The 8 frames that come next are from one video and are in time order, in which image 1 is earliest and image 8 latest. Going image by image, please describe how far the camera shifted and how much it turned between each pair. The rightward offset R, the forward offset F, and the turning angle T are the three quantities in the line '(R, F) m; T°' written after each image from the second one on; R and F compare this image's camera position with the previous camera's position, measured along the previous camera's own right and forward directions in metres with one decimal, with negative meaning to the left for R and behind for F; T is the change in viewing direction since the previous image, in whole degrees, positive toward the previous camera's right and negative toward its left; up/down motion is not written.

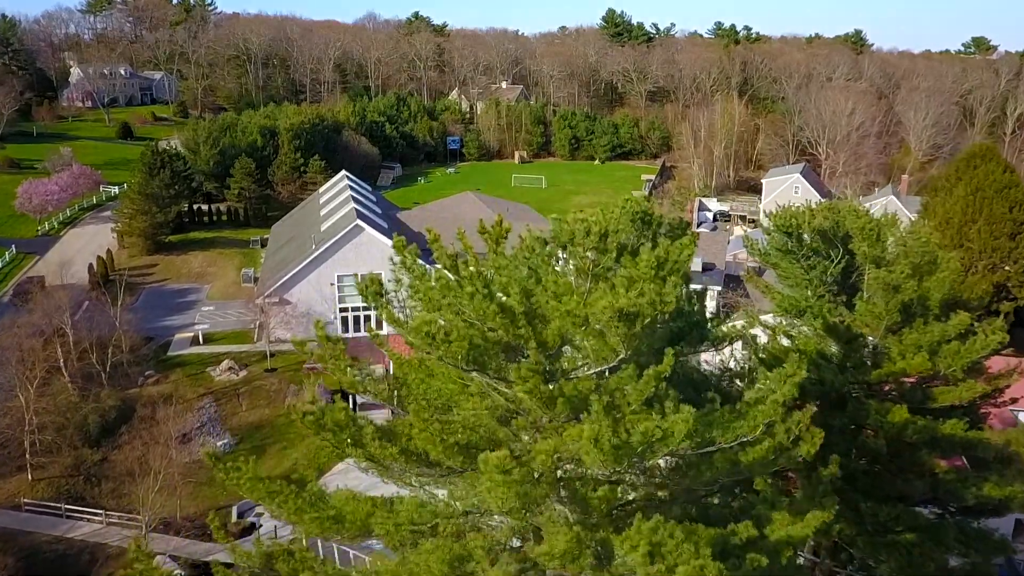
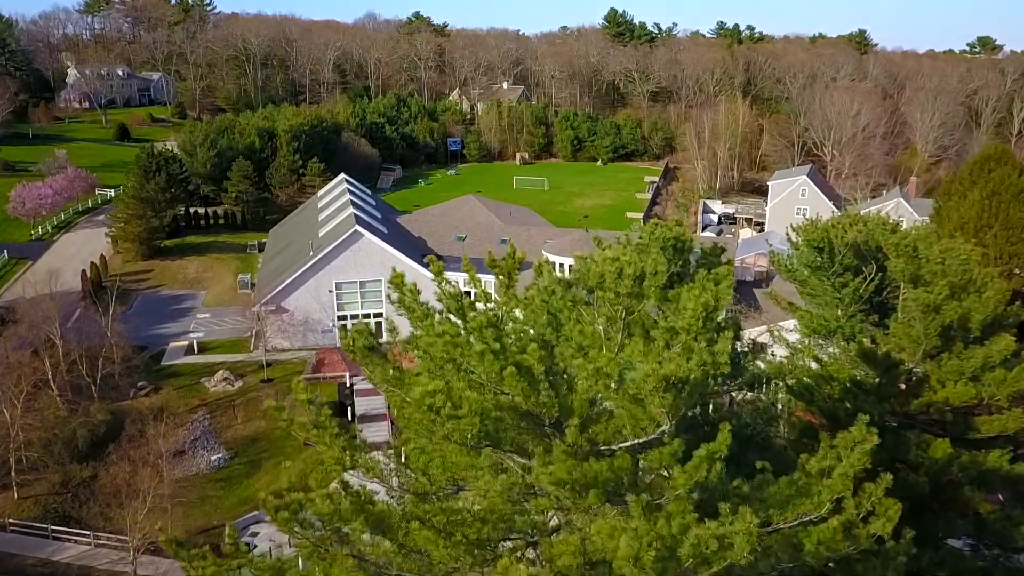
(-0.1, +1.2) m; 0°
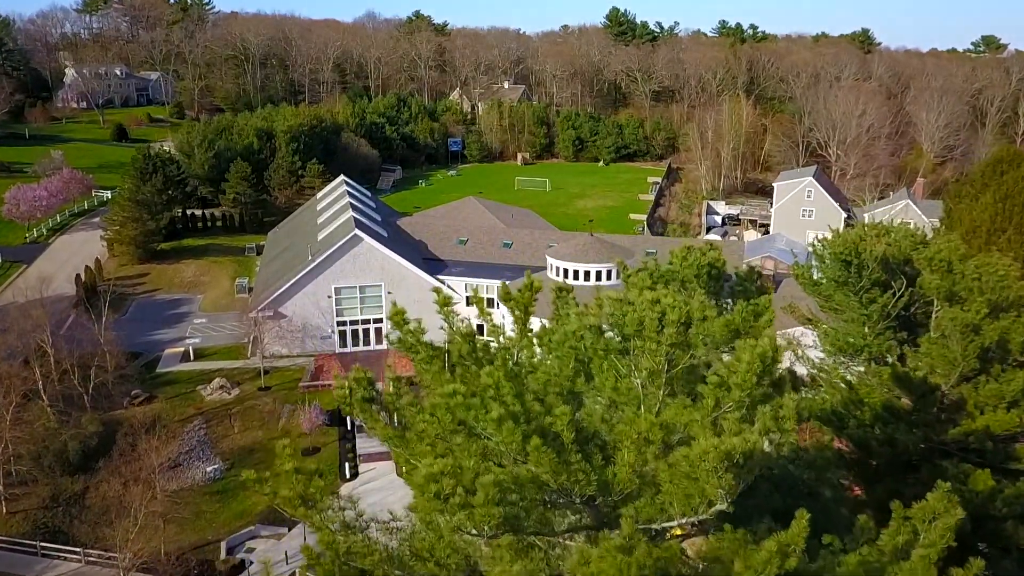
(-0.2, +1.0) m; 0°
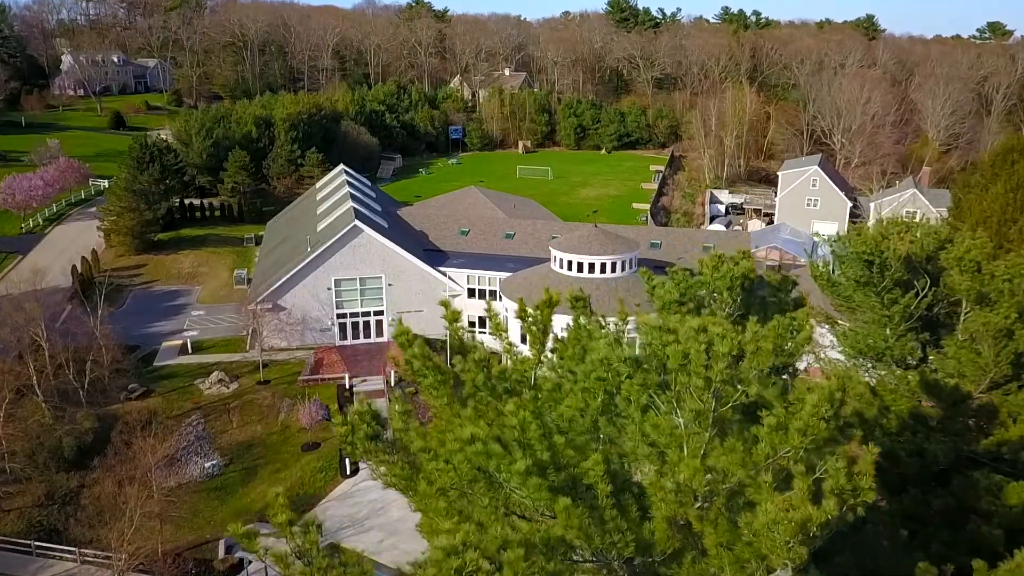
(-0.1, +0.7) m; 0°
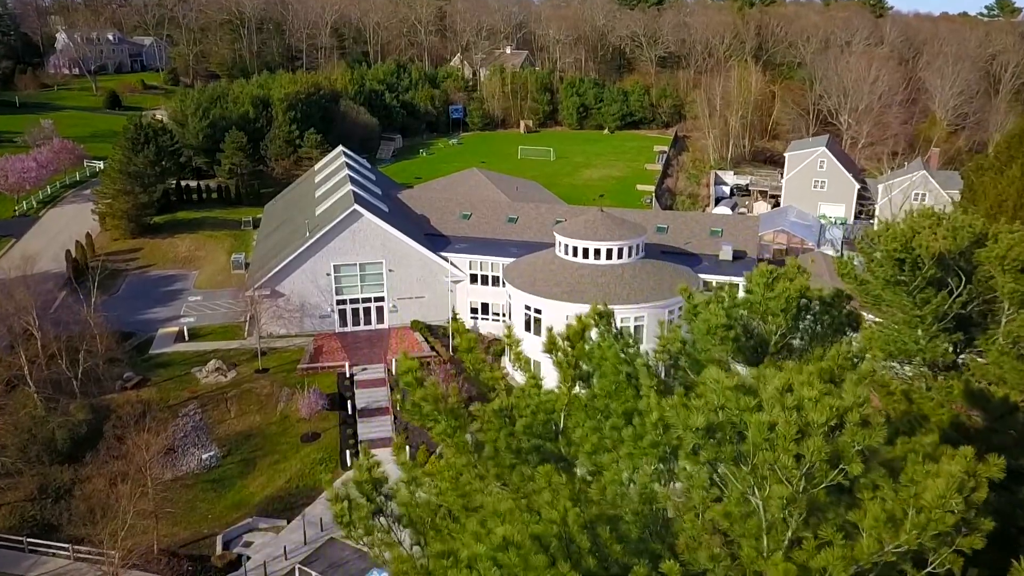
(-0.2, +1.0) m; 0°
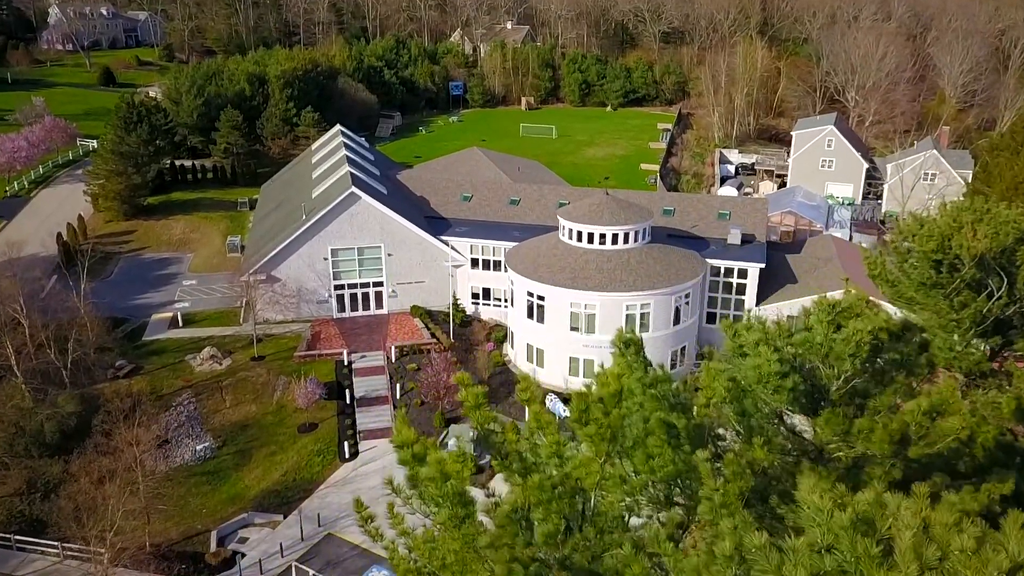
(-0.1, +1.1) m; 0°
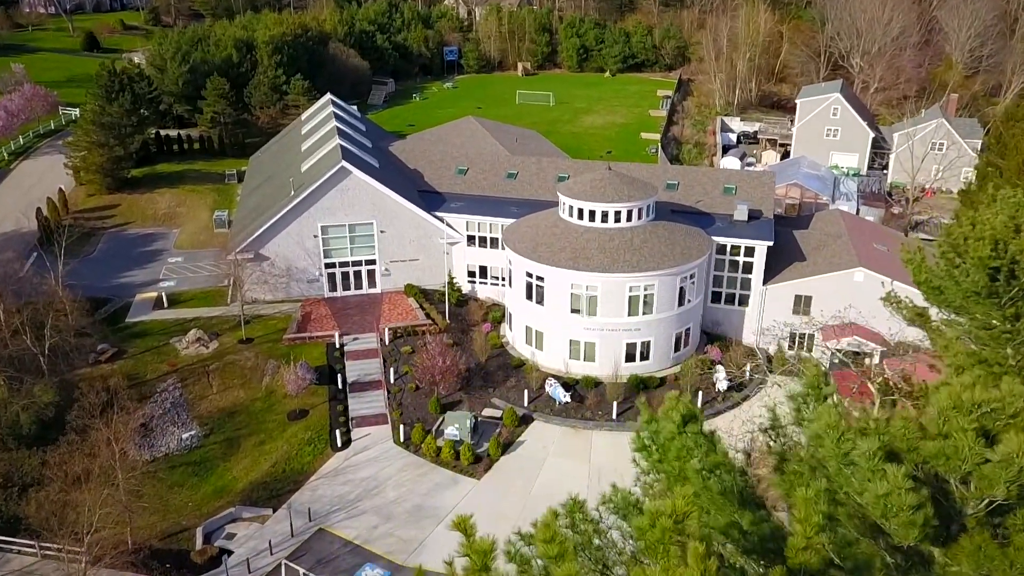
(-0.1, +1.5) m; 0°
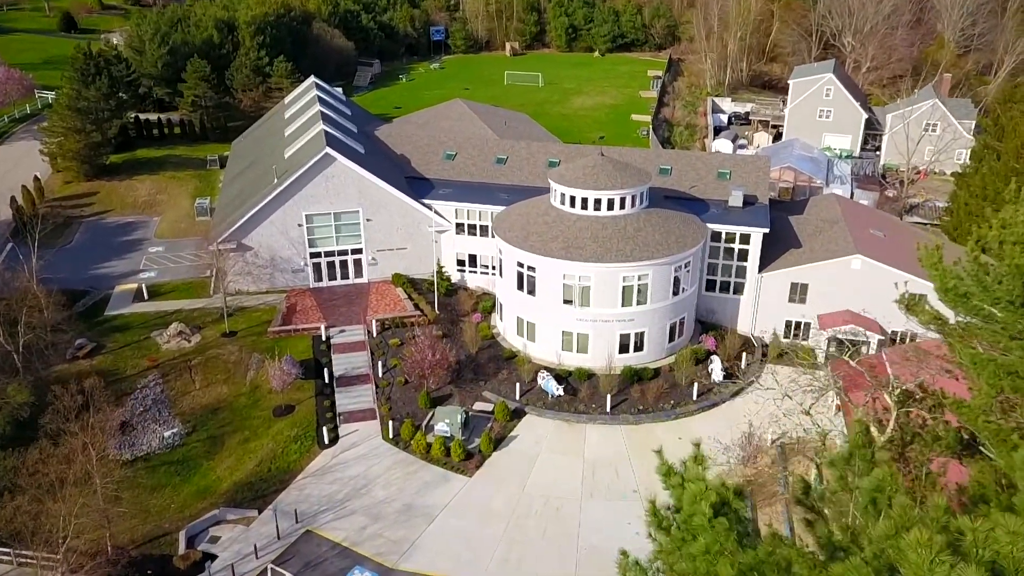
(-0.1, +0.9) m; +1°
